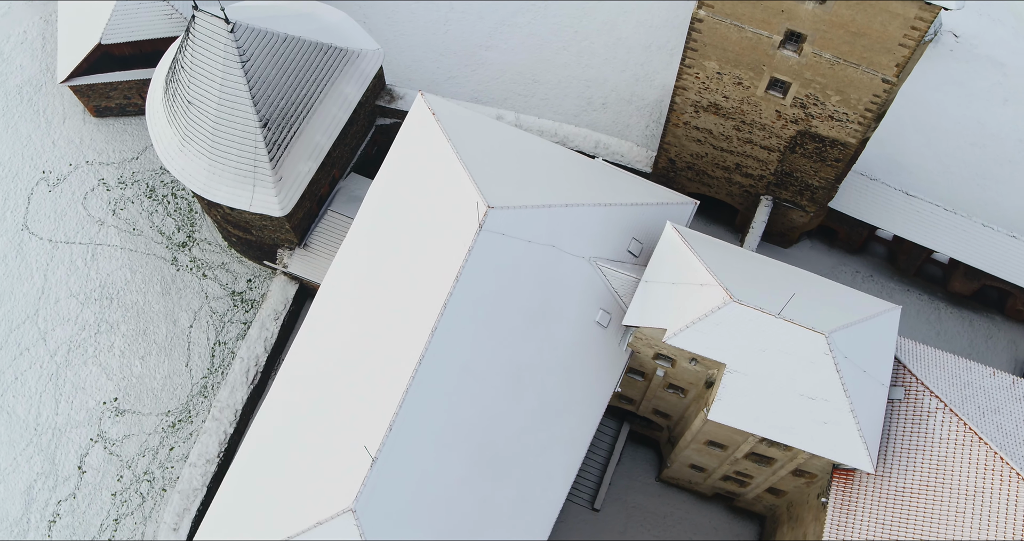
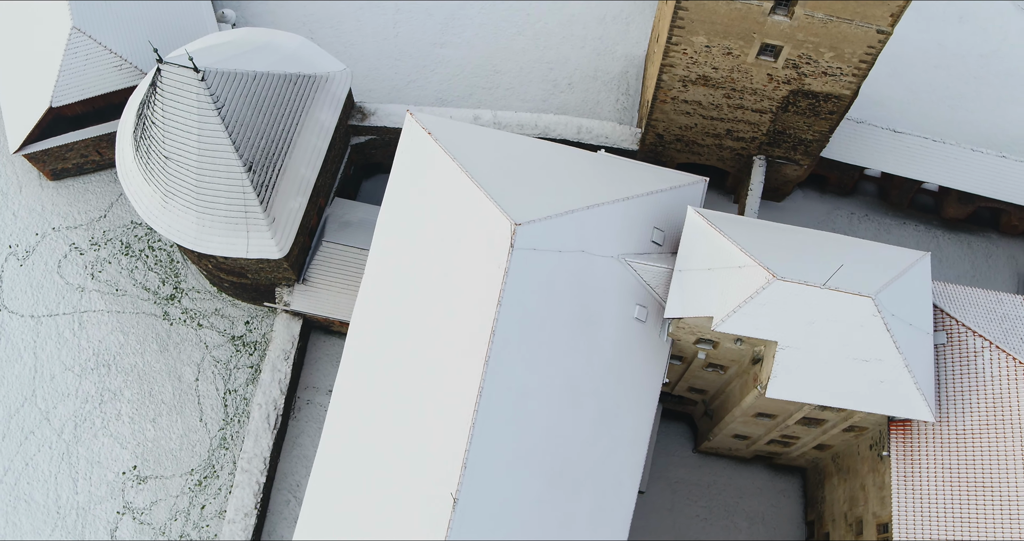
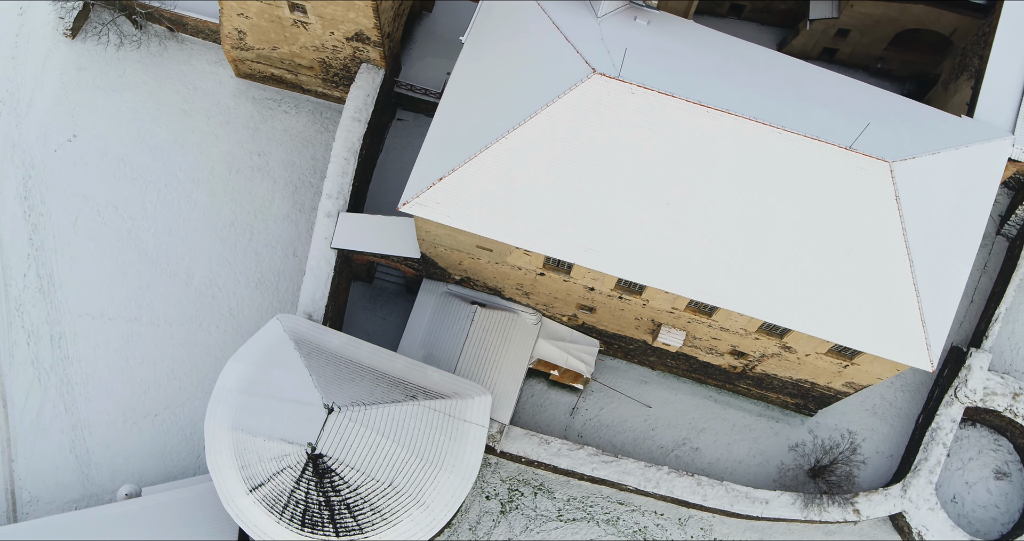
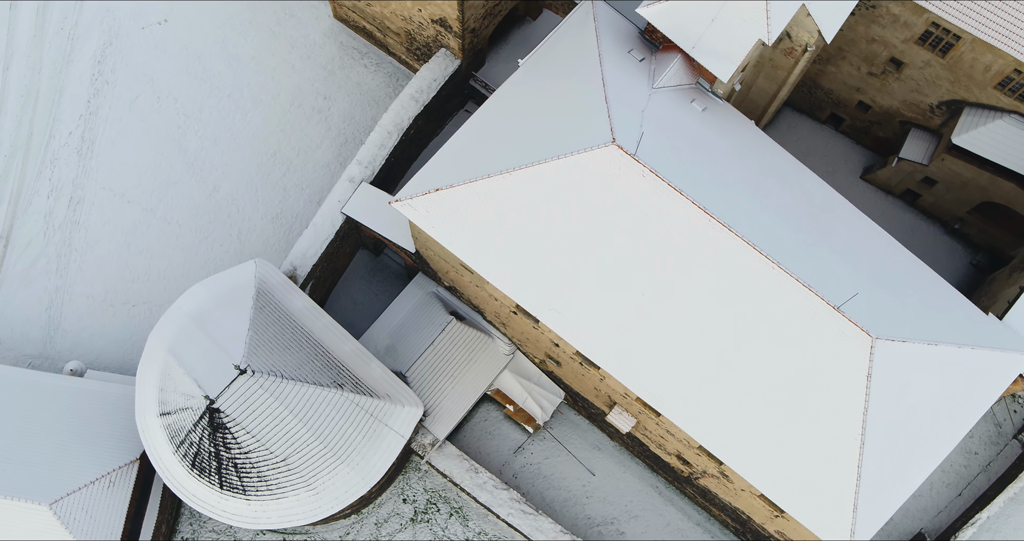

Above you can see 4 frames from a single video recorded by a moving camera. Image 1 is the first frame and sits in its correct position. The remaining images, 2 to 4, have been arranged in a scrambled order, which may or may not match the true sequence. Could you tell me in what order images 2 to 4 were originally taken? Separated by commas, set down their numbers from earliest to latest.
2, 4, 3
